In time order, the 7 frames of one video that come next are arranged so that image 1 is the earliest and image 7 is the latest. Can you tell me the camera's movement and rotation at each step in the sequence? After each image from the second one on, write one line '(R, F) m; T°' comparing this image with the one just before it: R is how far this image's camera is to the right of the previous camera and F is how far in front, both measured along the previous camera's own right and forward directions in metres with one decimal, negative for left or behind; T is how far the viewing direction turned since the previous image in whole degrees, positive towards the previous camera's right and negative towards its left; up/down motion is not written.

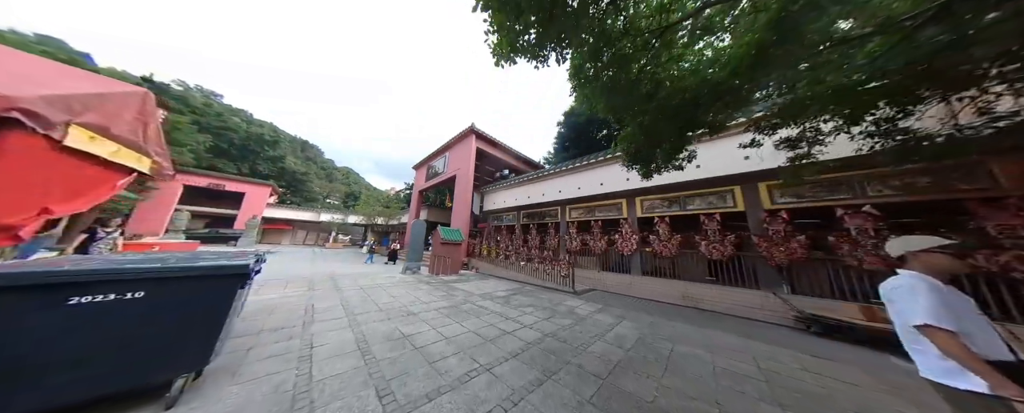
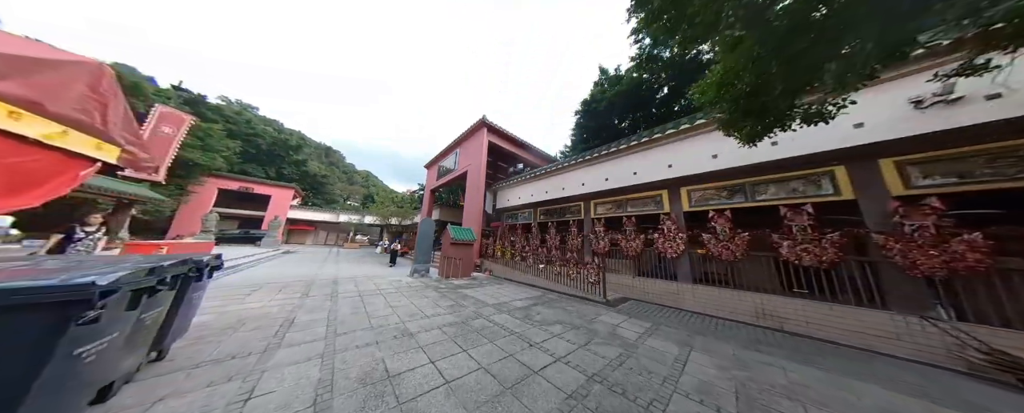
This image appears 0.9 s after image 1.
(-0.1, +0.8) m; -3°
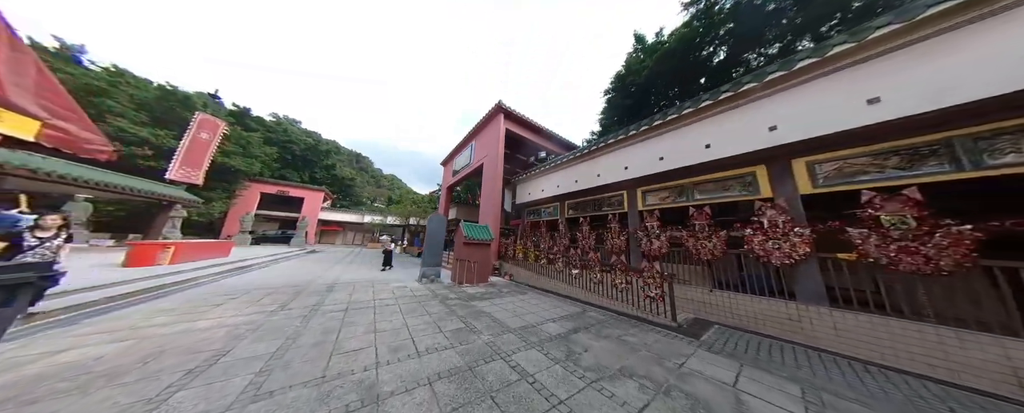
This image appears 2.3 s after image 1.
(-0.2, +1.2) m; -5°
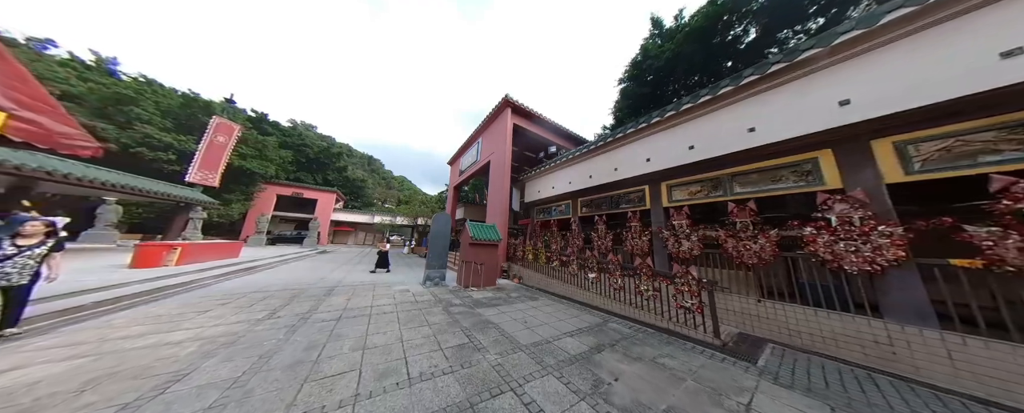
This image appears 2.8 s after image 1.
(0.0, +0.5) m; -2°
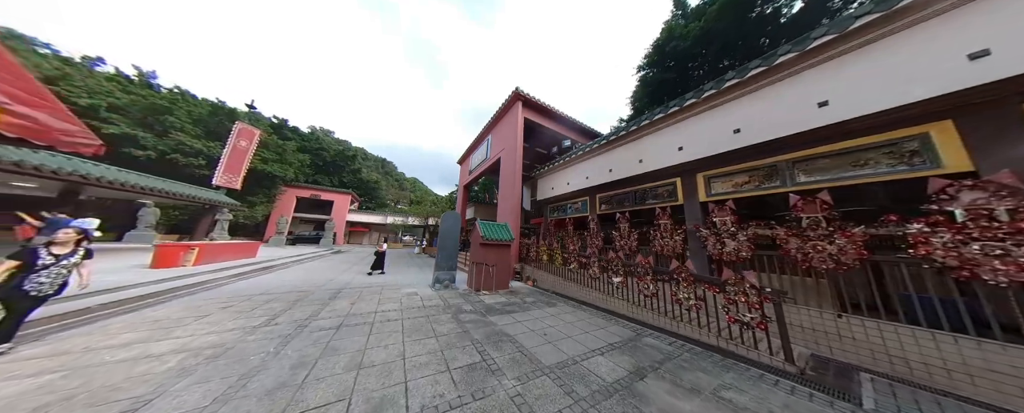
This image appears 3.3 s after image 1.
(-0.1, +0.4) m; -3°
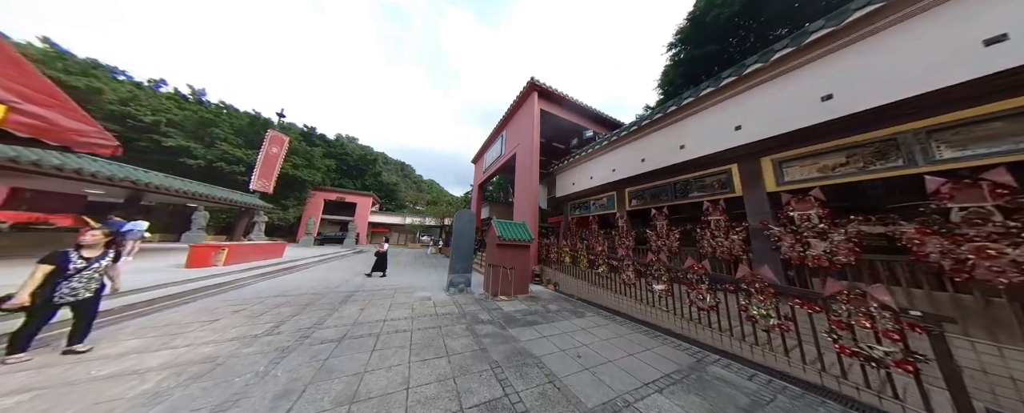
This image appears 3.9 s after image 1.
(-0.1, +0.5) m; -4°
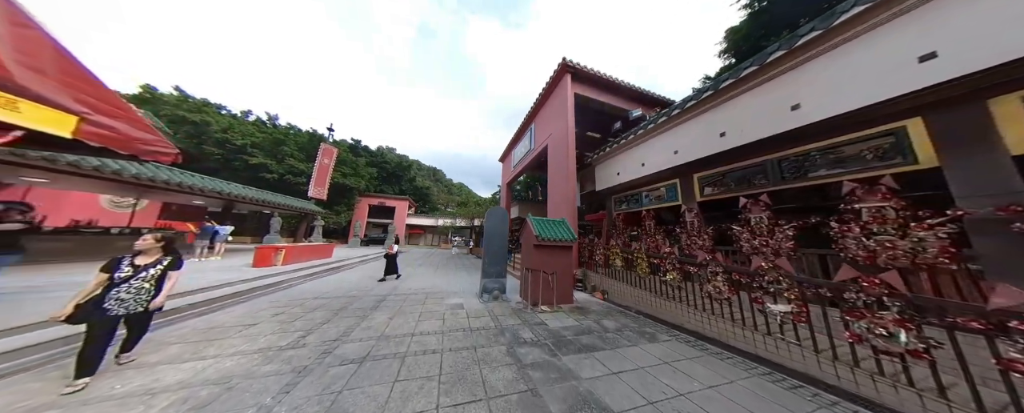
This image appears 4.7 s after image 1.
(-0.2, +0.7) m; -8°
